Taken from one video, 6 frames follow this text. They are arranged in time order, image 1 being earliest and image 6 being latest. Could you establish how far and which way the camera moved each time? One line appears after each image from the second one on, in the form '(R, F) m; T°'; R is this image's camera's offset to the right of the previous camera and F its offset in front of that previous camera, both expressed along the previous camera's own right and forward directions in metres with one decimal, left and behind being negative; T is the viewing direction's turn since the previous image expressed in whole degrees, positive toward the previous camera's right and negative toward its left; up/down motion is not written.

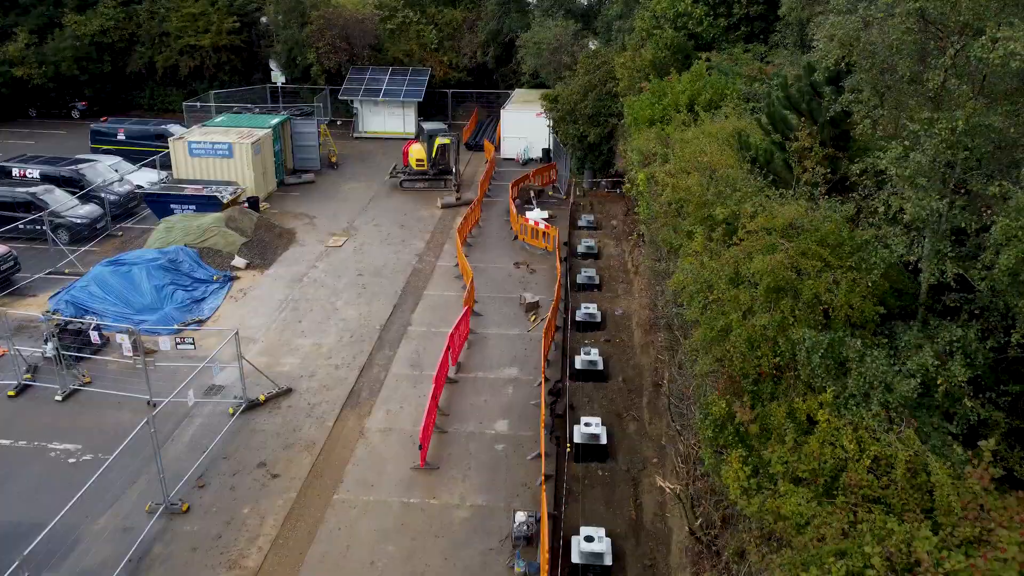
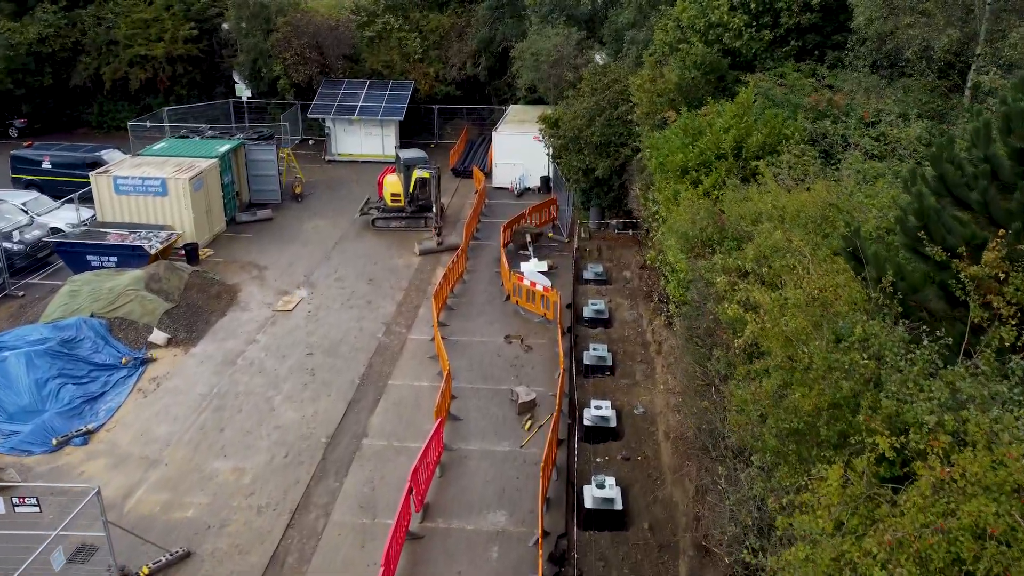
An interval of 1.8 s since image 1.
(+0.2, +4.4) m; 0°
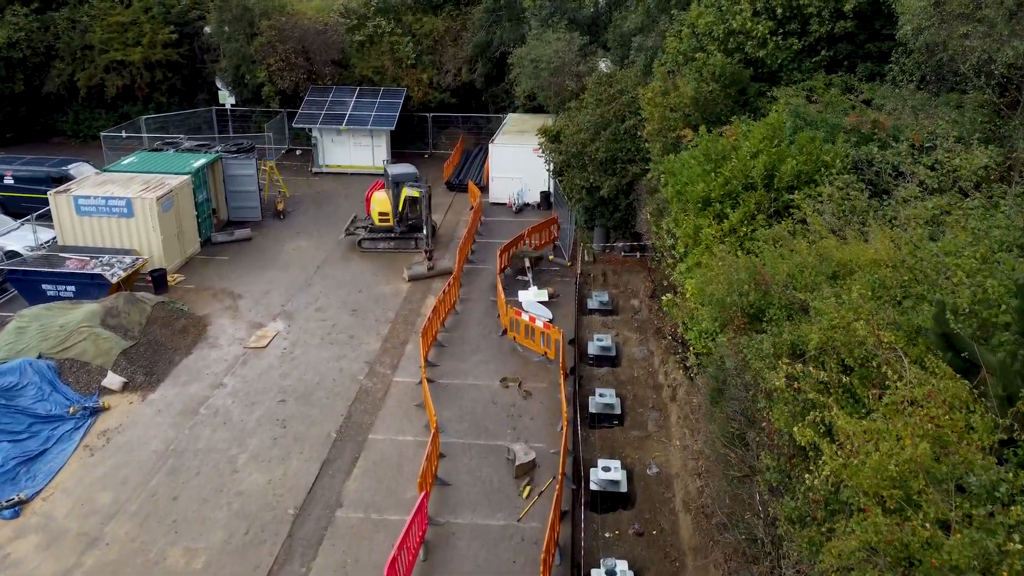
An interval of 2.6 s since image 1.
(+0.1, +1.8) m; 0°
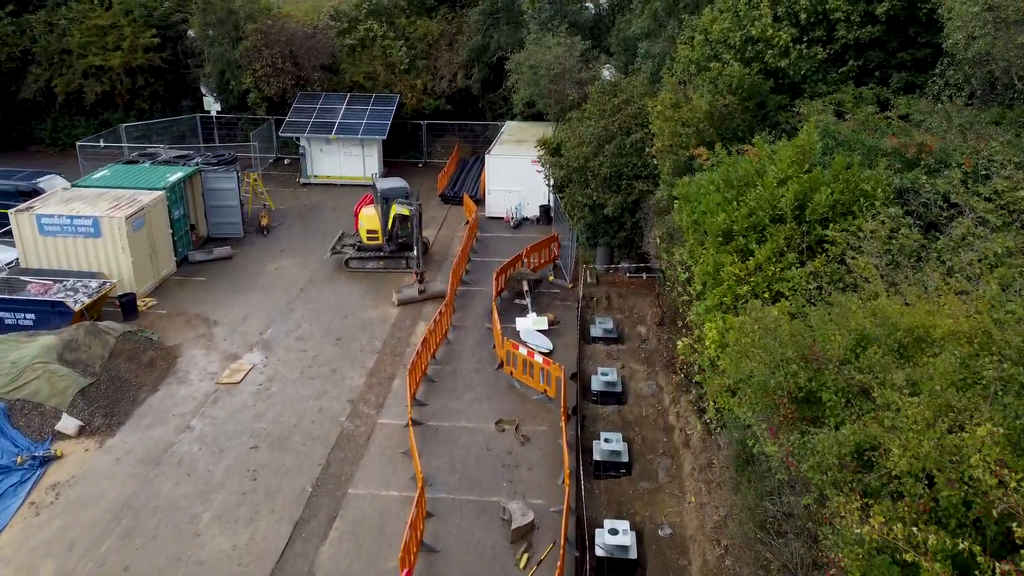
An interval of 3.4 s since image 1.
(+0.1, +1.4) m; 0°
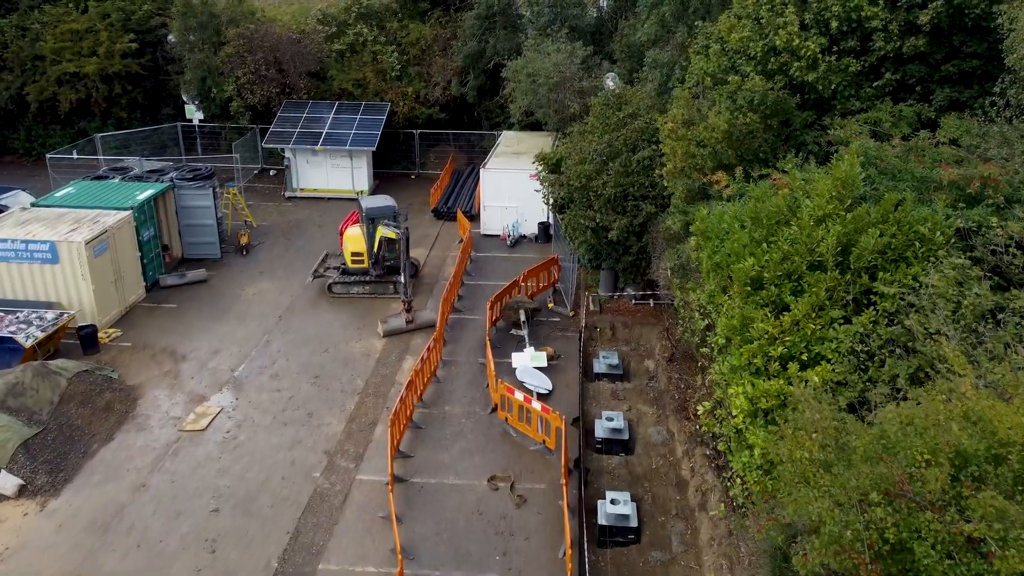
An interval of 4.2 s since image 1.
(+0.1, +1.5) m; 0°
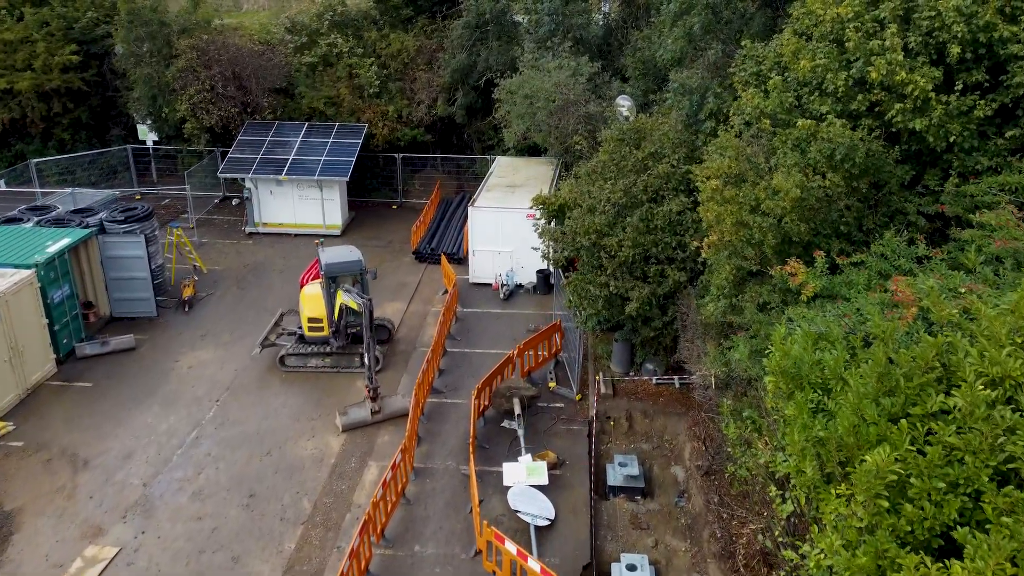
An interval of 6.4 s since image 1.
(+0.2, +3.5) m; 0°
